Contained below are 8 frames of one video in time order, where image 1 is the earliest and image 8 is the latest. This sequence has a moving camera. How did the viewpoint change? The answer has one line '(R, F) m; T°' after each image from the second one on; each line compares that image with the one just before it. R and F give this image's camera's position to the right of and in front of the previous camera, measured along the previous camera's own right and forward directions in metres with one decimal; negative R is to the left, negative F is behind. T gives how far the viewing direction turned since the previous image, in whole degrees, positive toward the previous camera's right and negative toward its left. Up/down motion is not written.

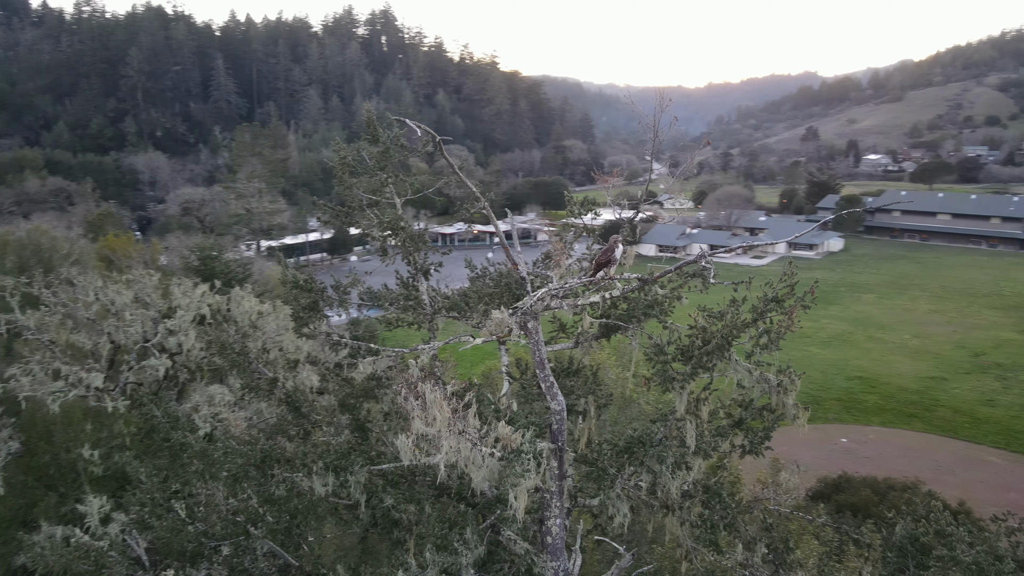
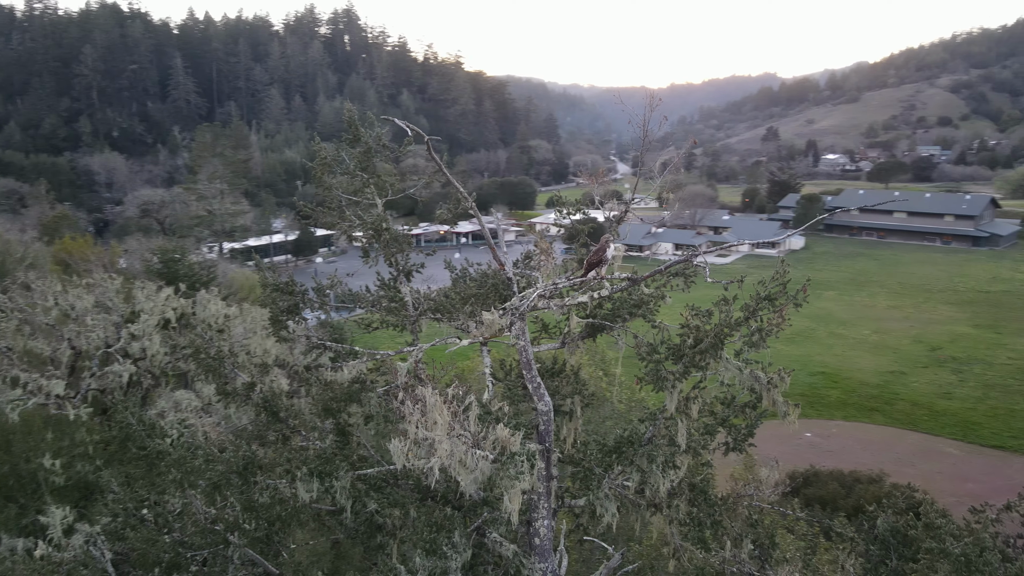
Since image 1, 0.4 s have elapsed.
(-0.1, 0.0) m; +3°
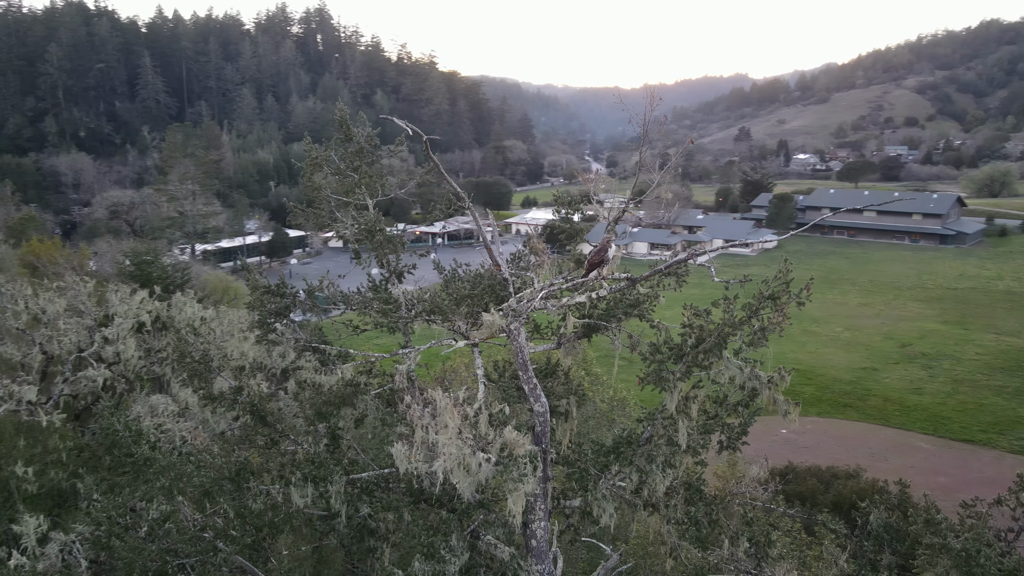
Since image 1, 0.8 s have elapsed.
(-0.1, 0.0) m; +2°
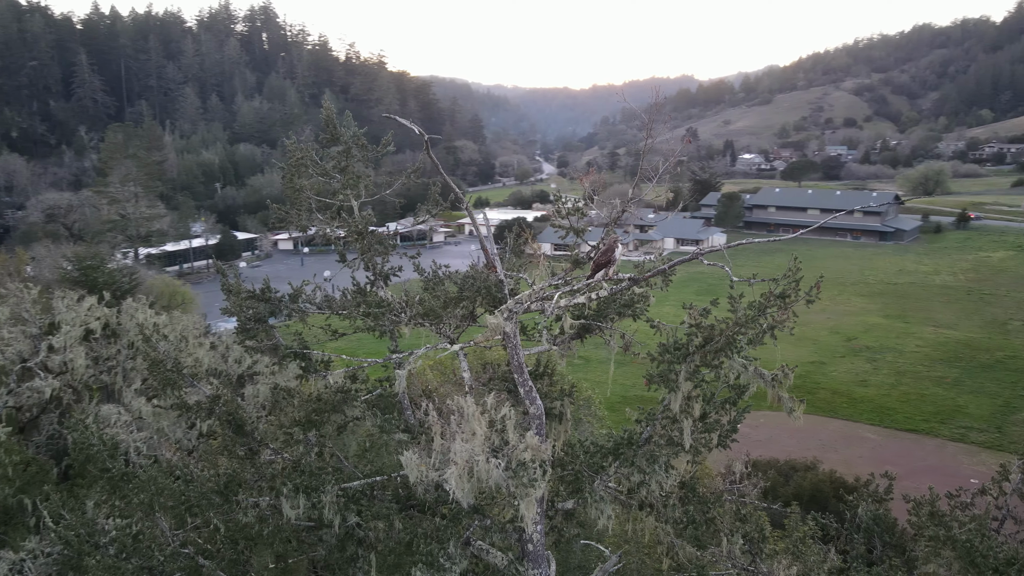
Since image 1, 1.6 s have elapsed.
(-0.3, +0.1) m; +4°
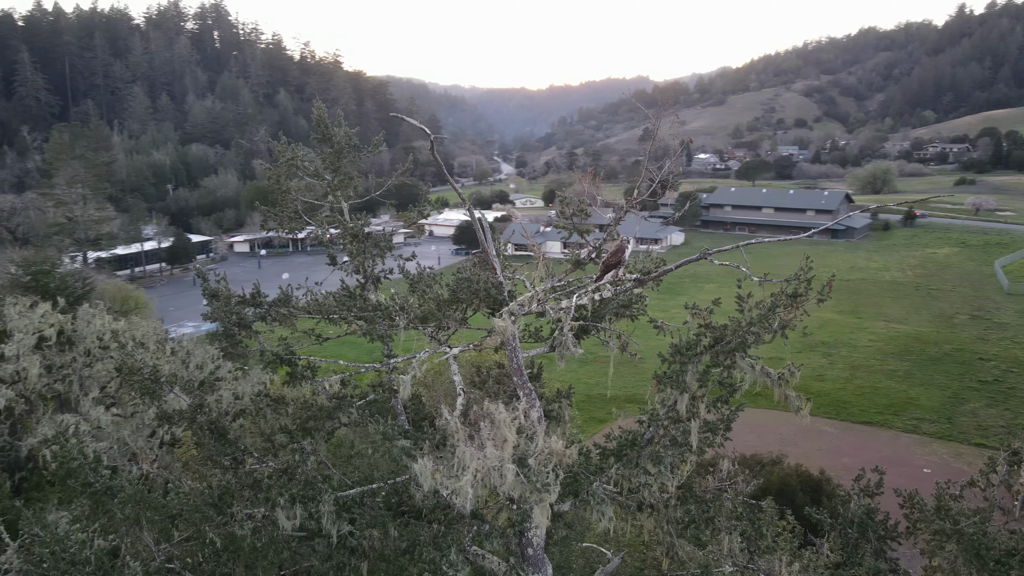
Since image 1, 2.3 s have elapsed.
(-0.3, +0.1) m; +3°
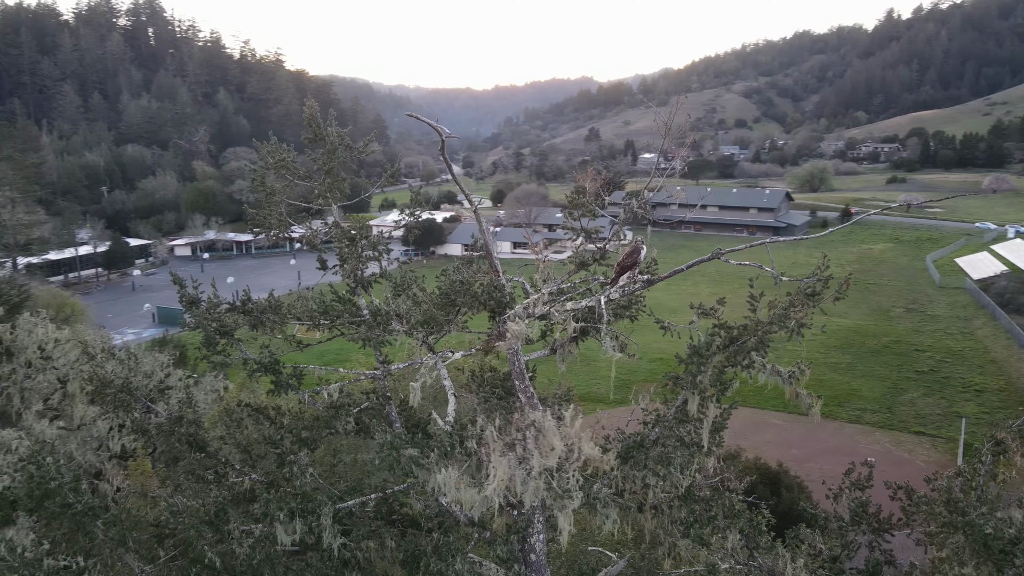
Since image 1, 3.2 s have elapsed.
(-0.3, +0.1) m; +4°
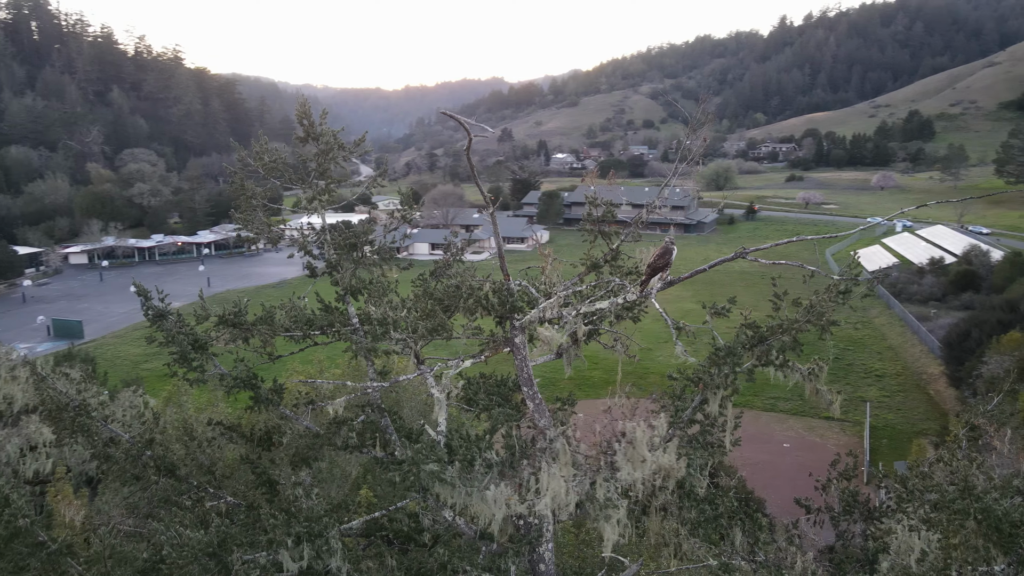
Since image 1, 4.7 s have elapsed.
(-0.6, +0.2) m; +7°
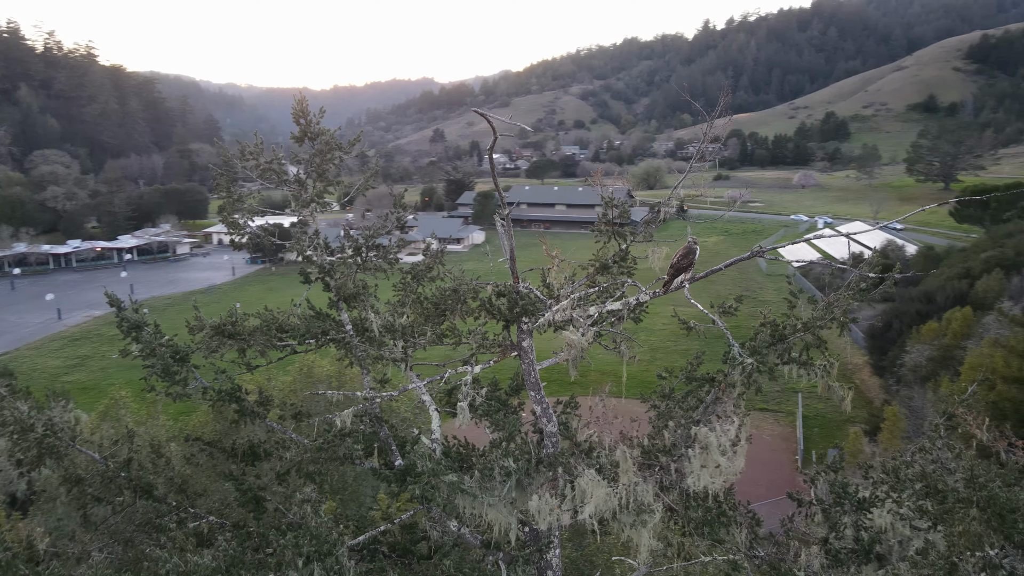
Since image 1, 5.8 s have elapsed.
(-0.4, +0.1) m; +5°
